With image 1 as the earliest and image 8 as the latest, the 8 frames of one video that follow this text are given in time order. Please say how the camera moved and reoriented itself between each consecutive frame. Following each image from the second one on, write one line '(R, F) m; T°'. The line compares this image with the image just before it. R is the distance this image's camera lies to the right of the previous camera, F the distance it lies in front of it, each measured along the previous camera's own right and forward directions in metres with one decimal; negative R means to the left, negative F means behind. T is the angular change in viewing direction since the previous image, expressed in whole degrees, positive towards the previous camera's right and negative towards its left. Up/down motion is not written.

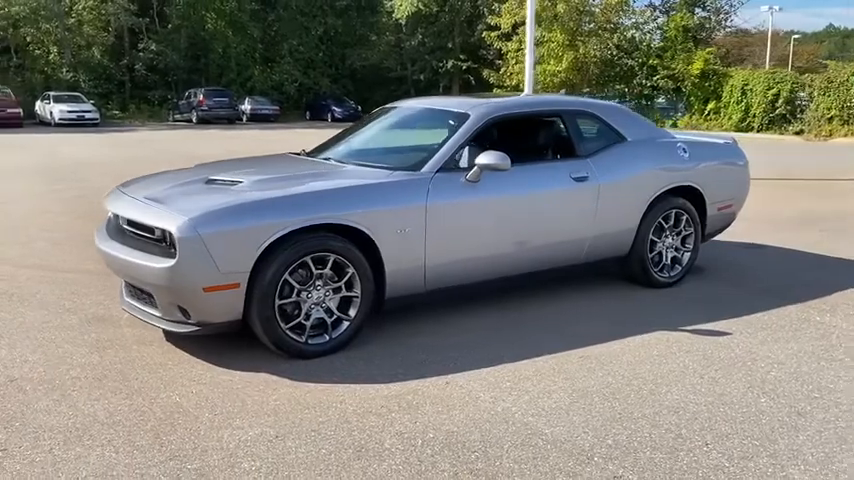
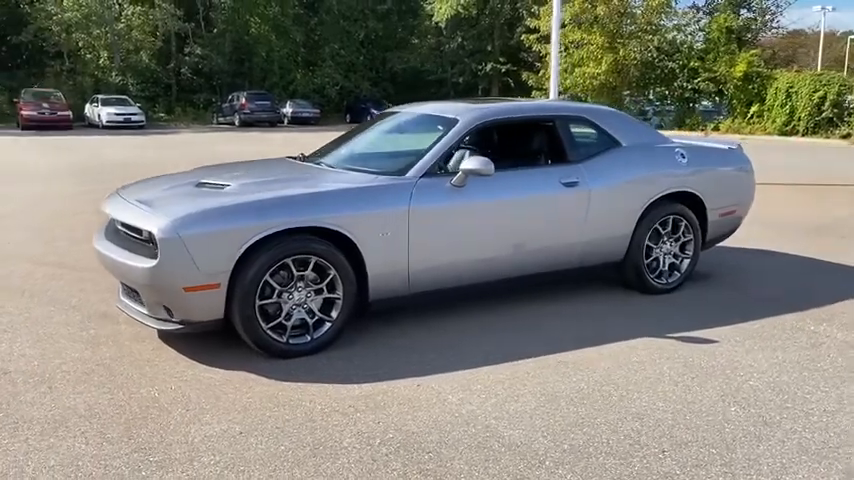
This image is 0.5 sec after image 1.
(+0.4, -0.1) m; -3°
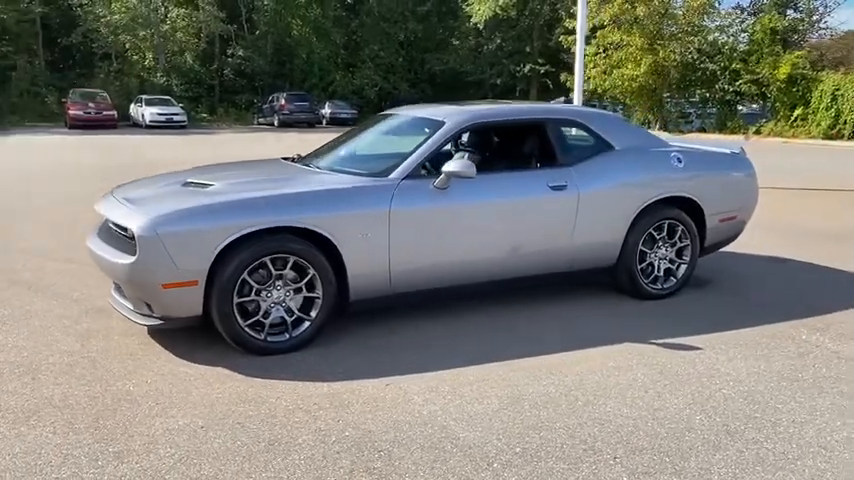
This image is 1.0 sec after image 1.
(+0.4, 0.0) m; -3°
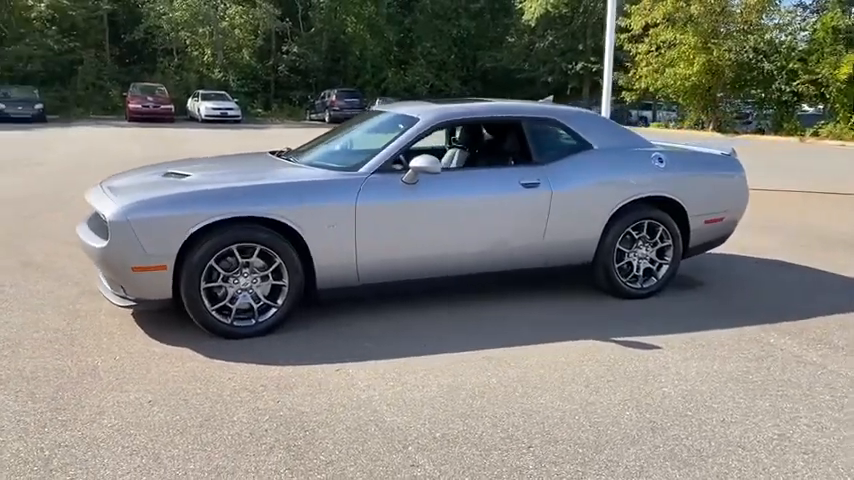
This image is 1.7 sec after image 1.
(+0.7, -0.1) m; -4°
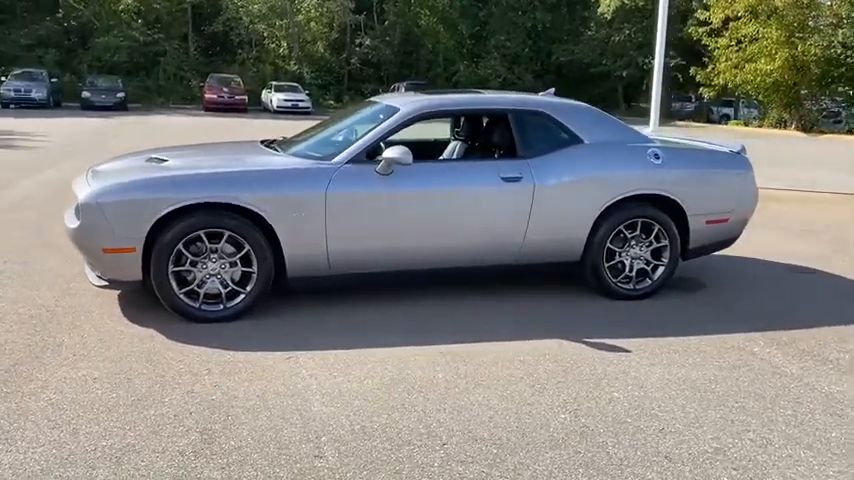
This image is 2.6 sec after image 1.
(+0.8, +0.1) m; -6°
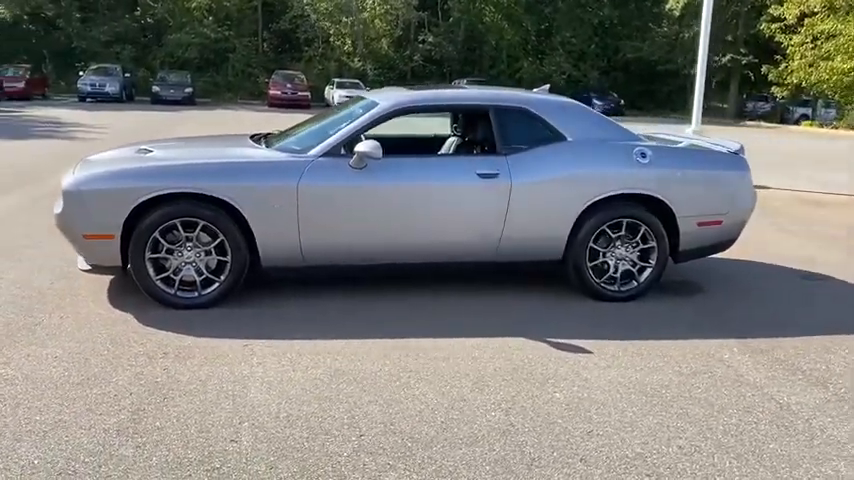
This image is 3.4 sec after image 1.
(+0.7, 0.0) m; -5°
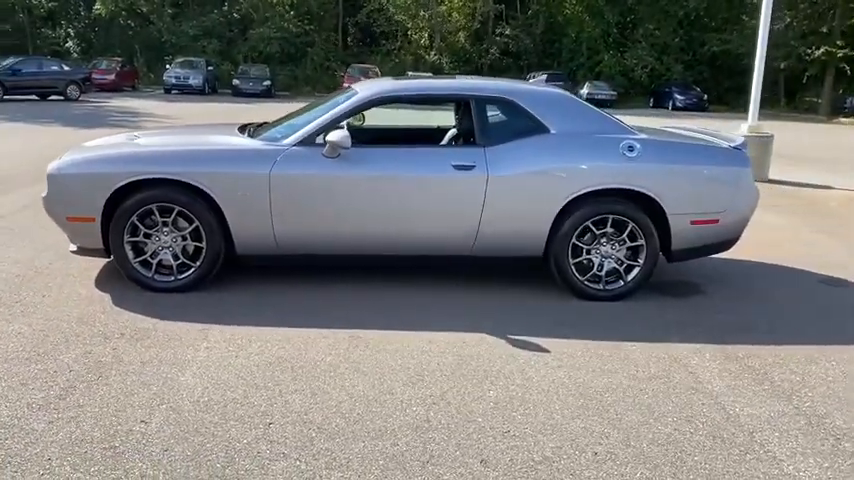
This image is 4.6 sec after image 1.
(+0.8, +0.1) m; -7°
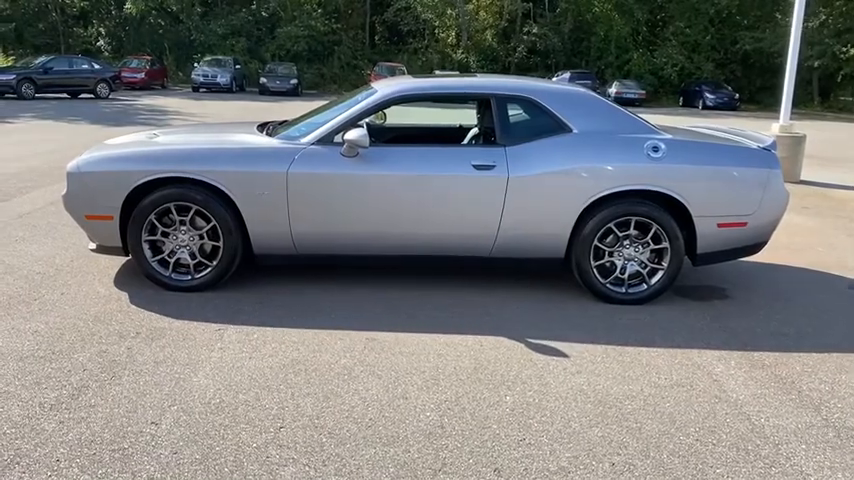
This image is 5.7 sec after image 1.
(+0.1, +0.1) m; -2°
